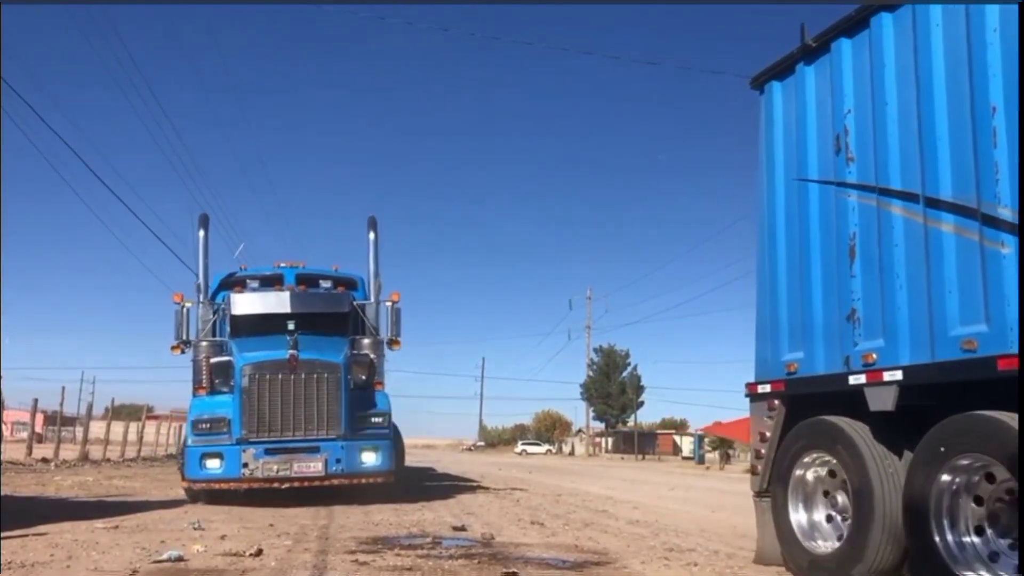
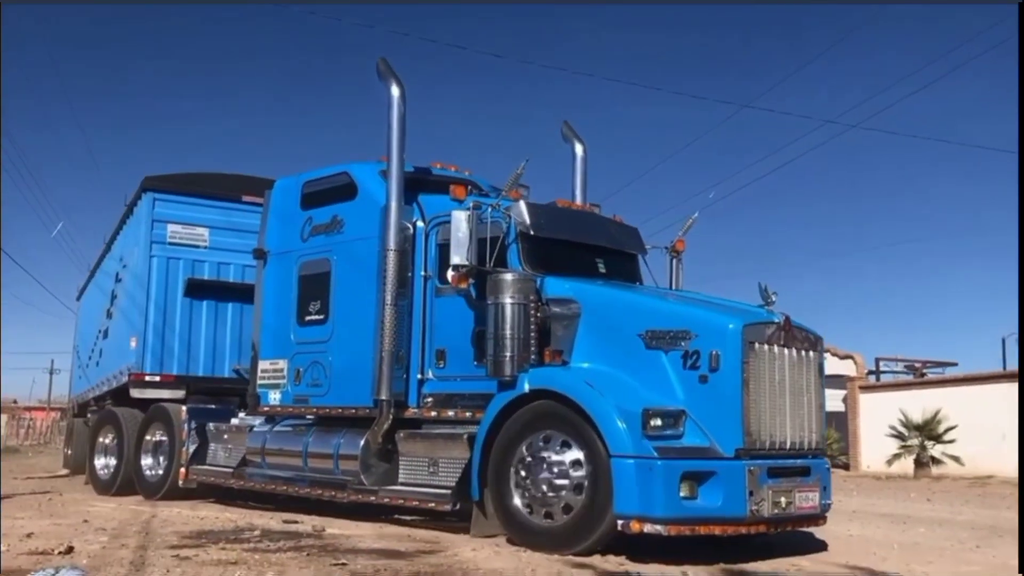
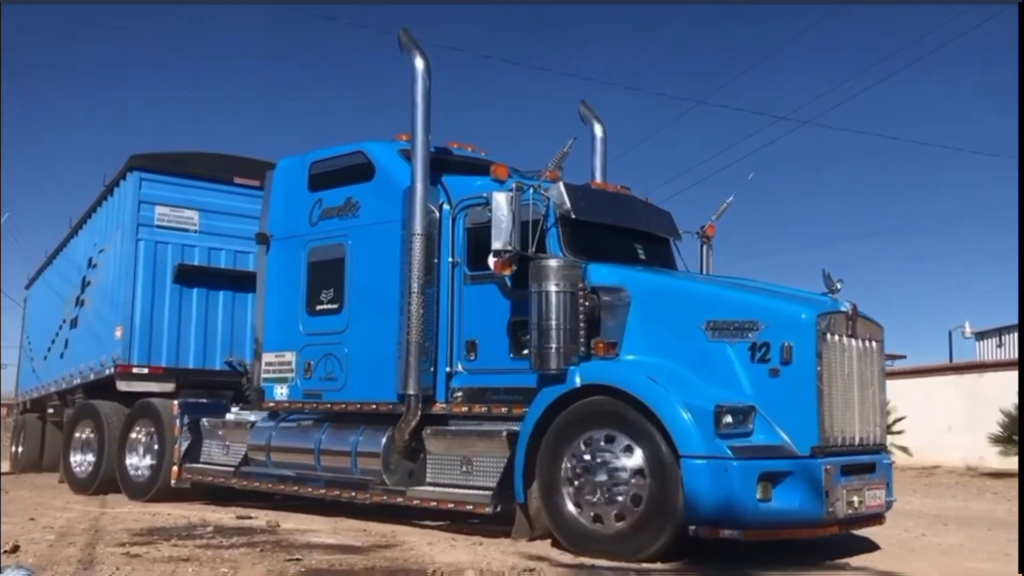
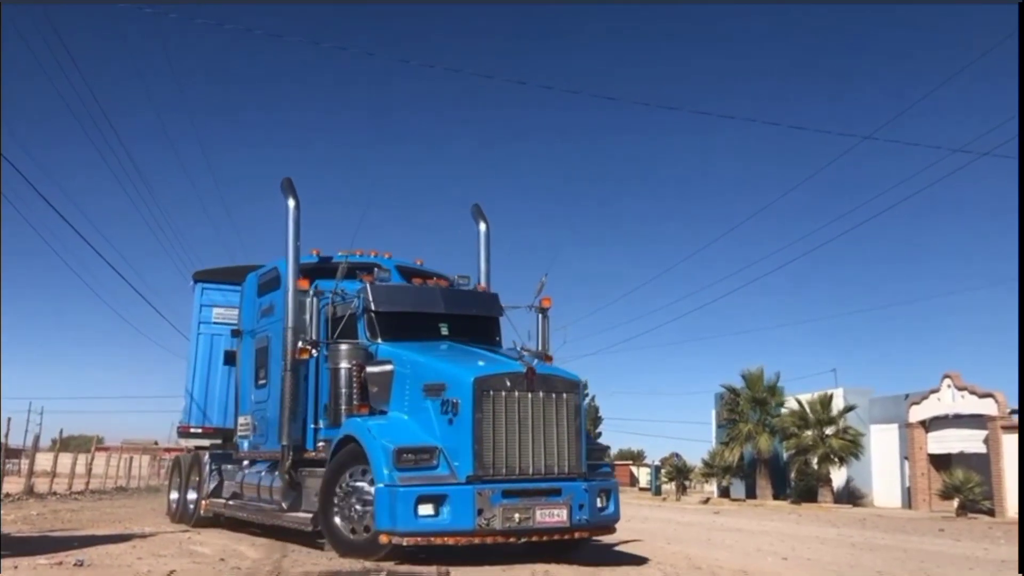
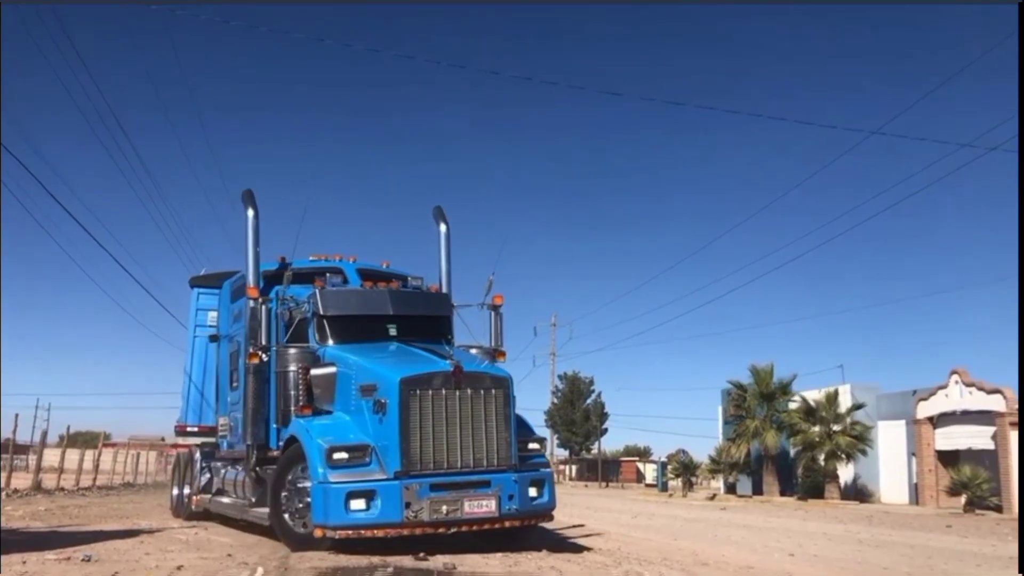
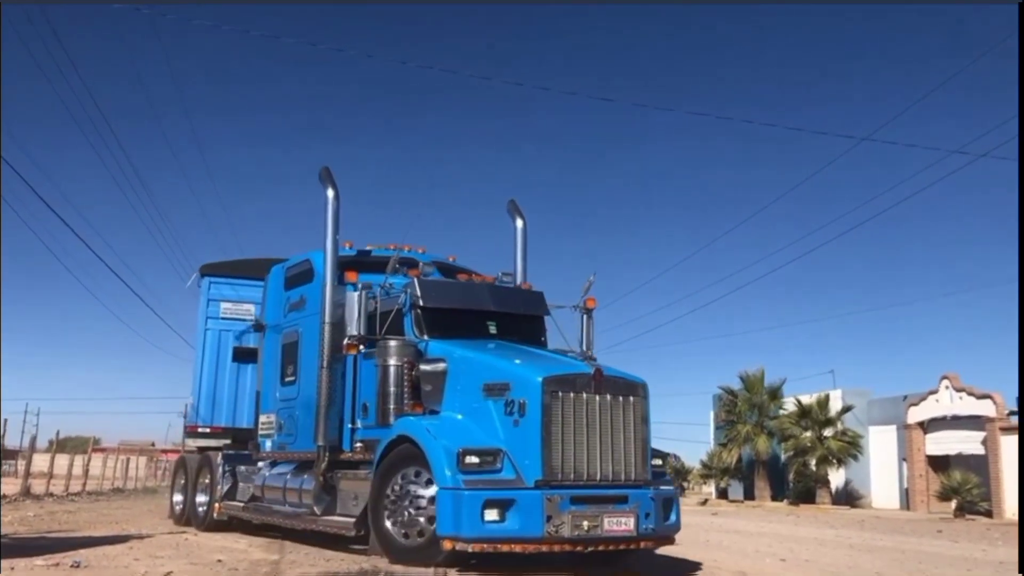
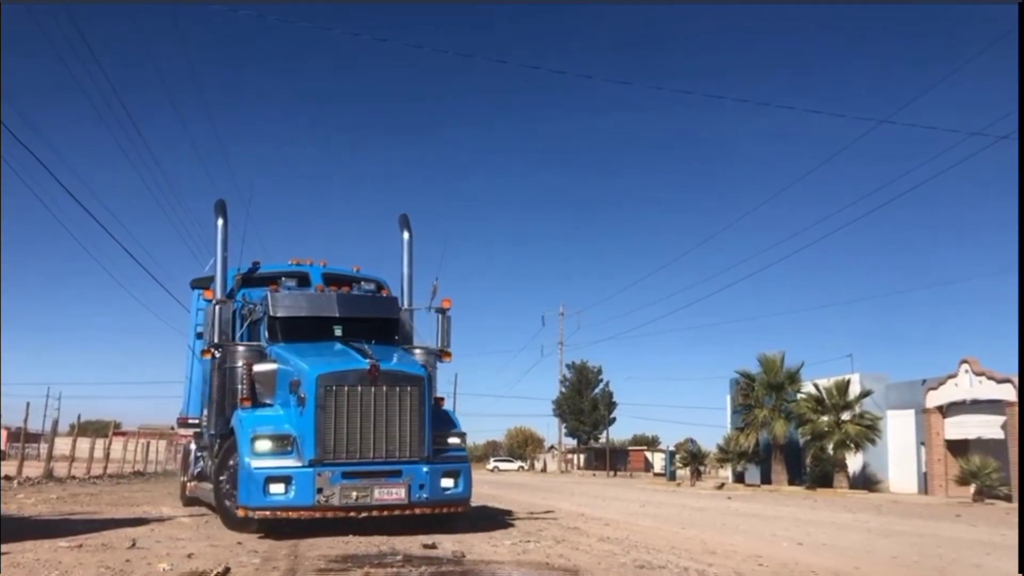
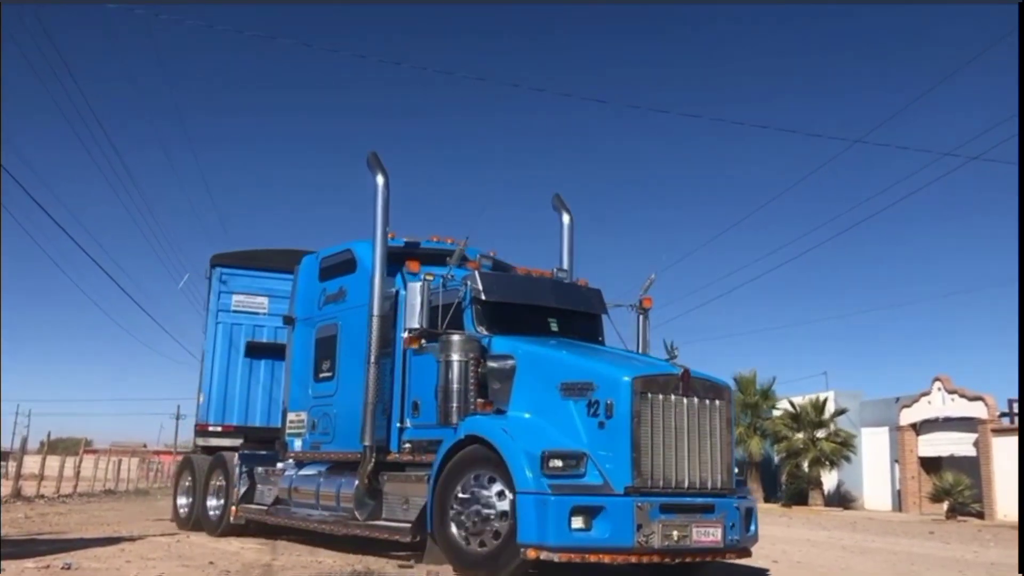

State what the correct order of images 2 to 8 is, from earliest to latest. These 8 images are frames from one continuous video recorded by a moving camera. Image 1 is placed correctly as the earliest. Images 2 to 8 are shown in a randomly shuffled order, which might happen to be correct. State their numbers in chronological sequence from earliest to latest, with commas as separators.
7, 5, 4, 6, 8, 2, 3
